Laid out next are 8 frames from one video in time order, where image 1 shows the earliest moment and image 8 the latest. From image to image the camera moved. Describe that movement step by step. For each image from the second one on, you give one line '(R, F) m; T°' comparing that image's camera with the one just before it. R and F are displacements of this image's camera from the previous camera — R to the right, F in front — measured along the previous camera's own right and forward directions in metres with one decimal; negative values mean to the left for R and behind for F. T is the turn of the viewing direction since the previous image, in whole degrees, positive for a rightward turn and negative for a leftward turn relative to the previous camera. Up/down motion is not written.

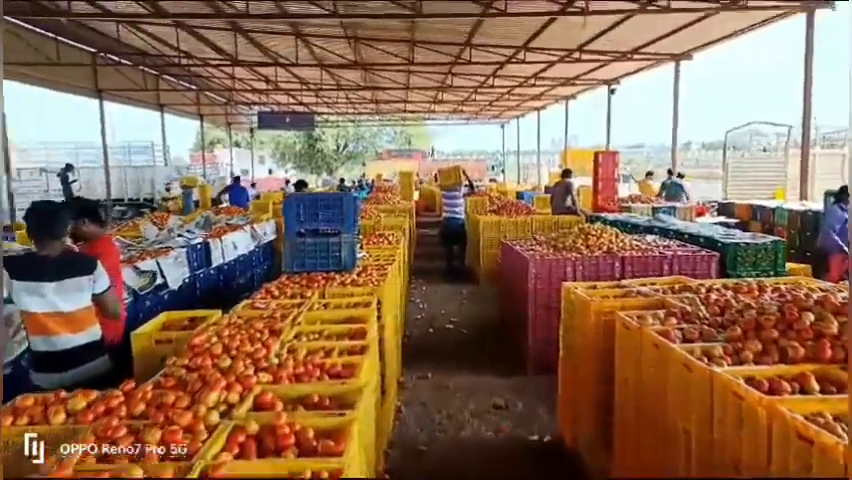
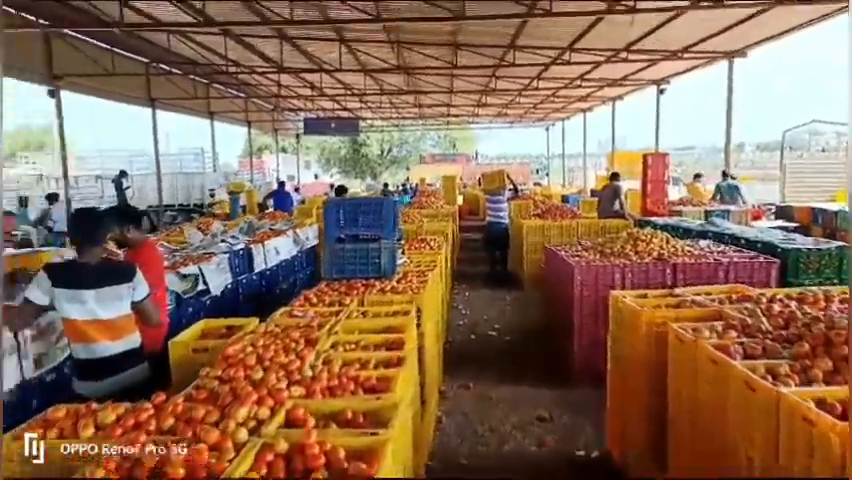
(0.0, +0.1) m; -4°
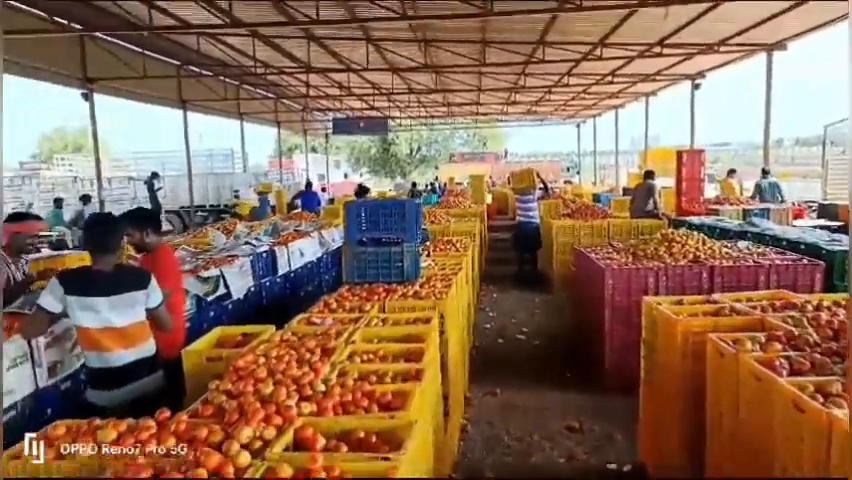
(0.0, +0.2) m; -3°
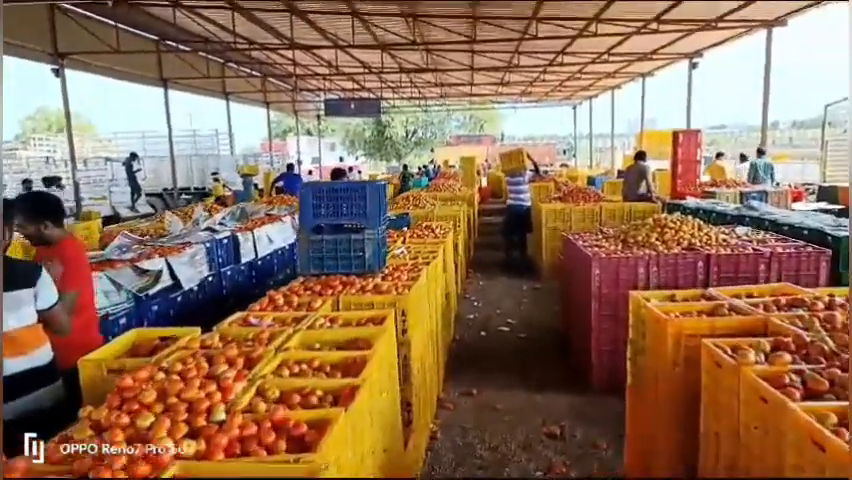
(+0.2, +0.5) m; 0°
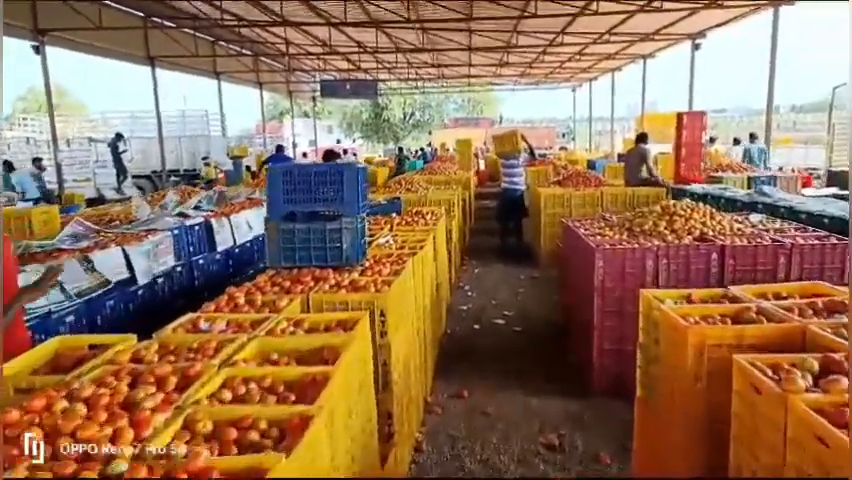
(+0.1, +0.5) m; 0°
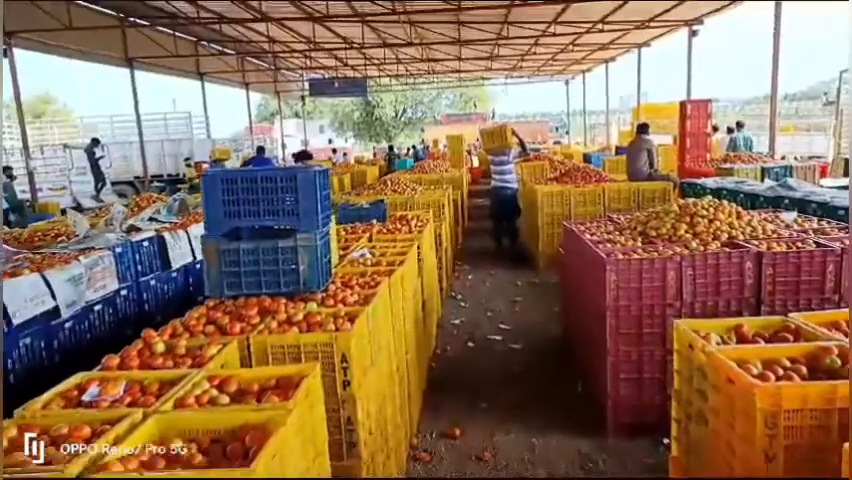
(+0.1, +0.8) m; 0°
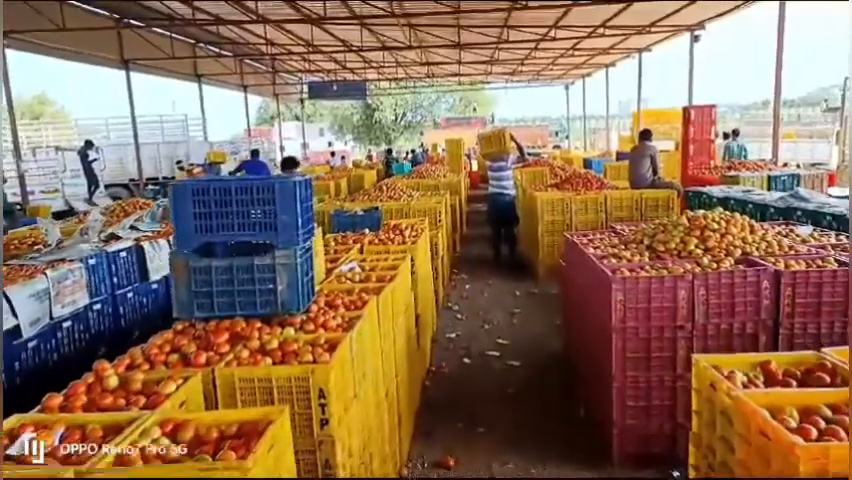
(0.0, +0.3) m; 0°
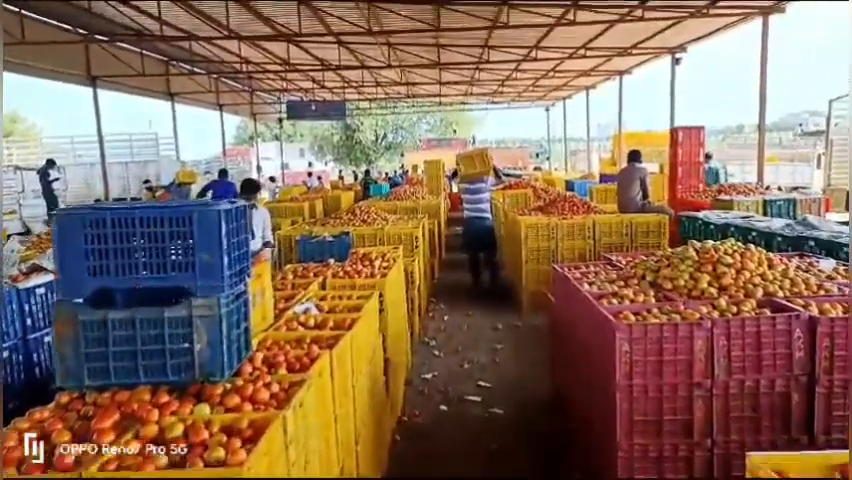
(+0.1, +0.7) m; +2°
